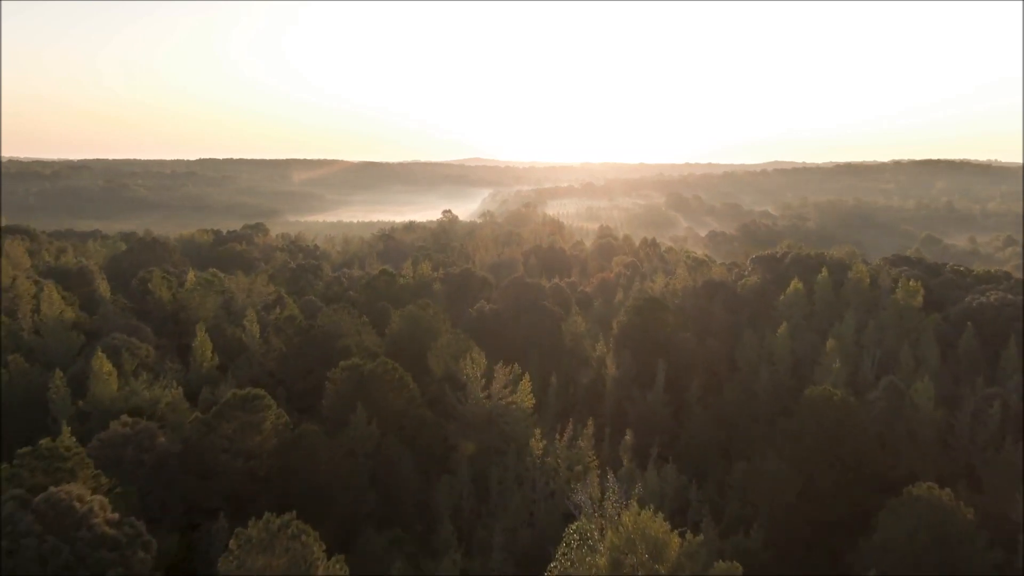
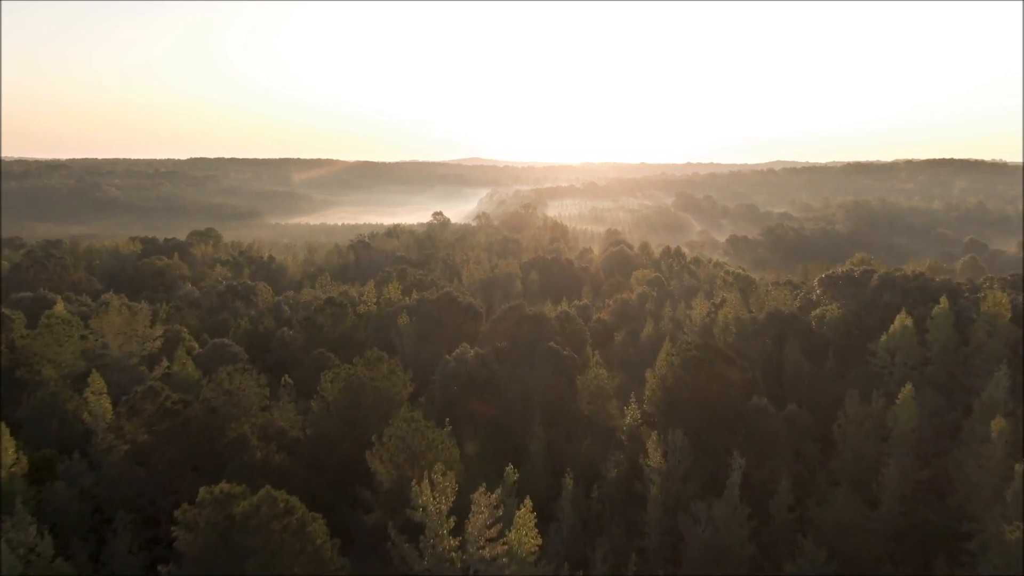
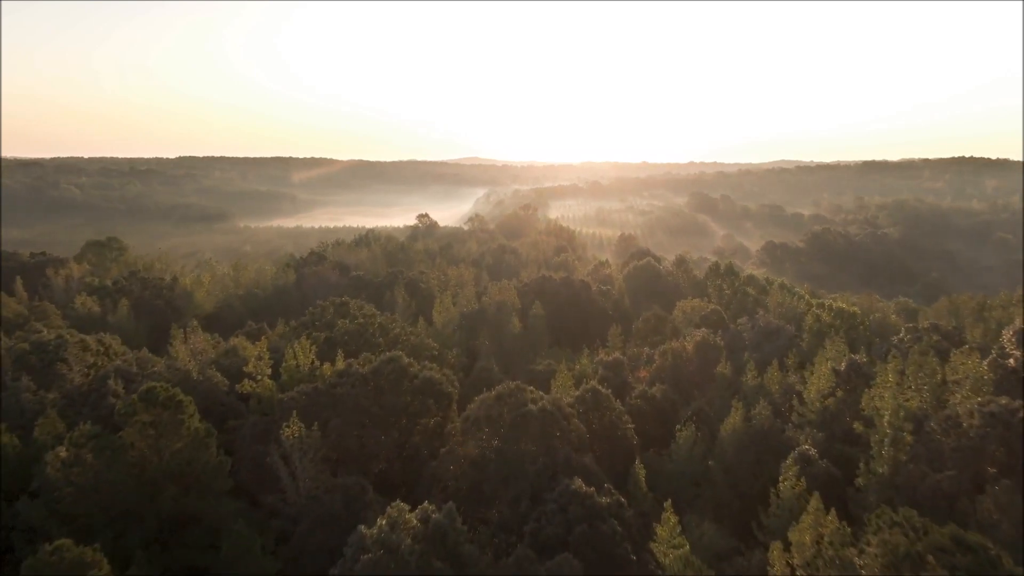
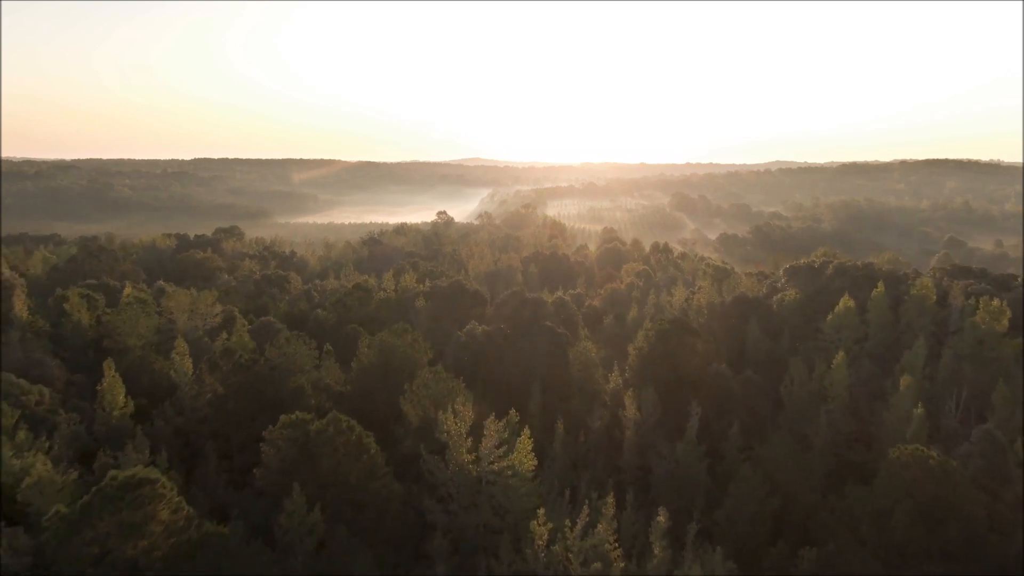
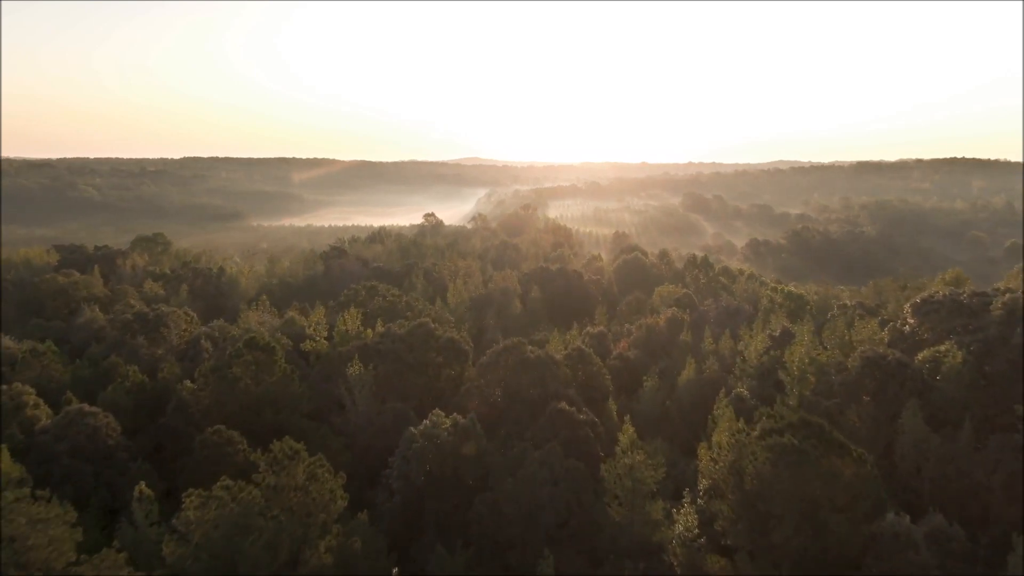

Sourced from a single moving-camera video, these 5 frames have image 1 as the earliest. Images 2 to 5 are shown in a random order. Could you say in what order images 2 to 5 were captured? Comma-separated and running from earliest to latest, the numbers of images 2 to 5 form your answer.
4, 2, 5, 3
